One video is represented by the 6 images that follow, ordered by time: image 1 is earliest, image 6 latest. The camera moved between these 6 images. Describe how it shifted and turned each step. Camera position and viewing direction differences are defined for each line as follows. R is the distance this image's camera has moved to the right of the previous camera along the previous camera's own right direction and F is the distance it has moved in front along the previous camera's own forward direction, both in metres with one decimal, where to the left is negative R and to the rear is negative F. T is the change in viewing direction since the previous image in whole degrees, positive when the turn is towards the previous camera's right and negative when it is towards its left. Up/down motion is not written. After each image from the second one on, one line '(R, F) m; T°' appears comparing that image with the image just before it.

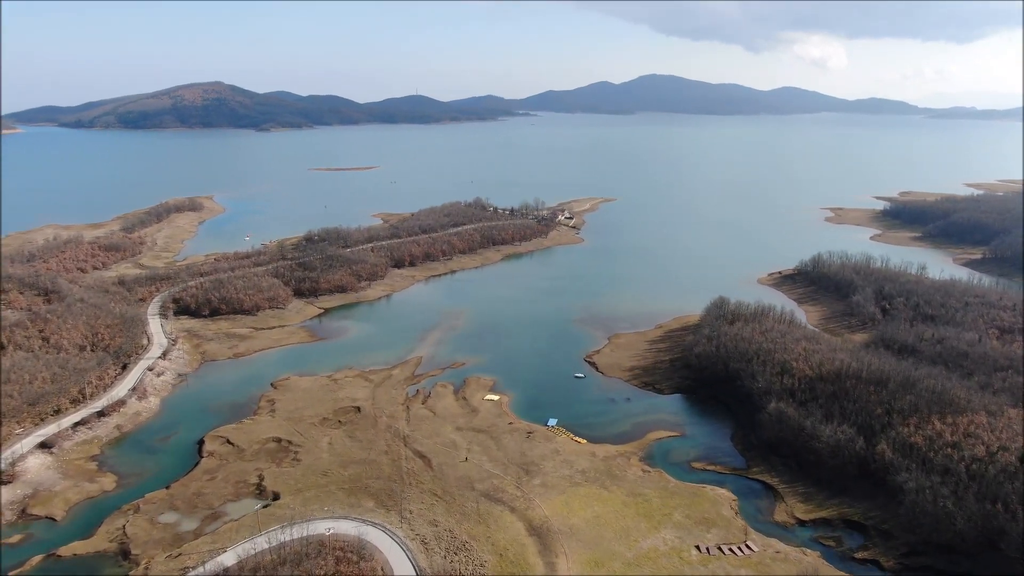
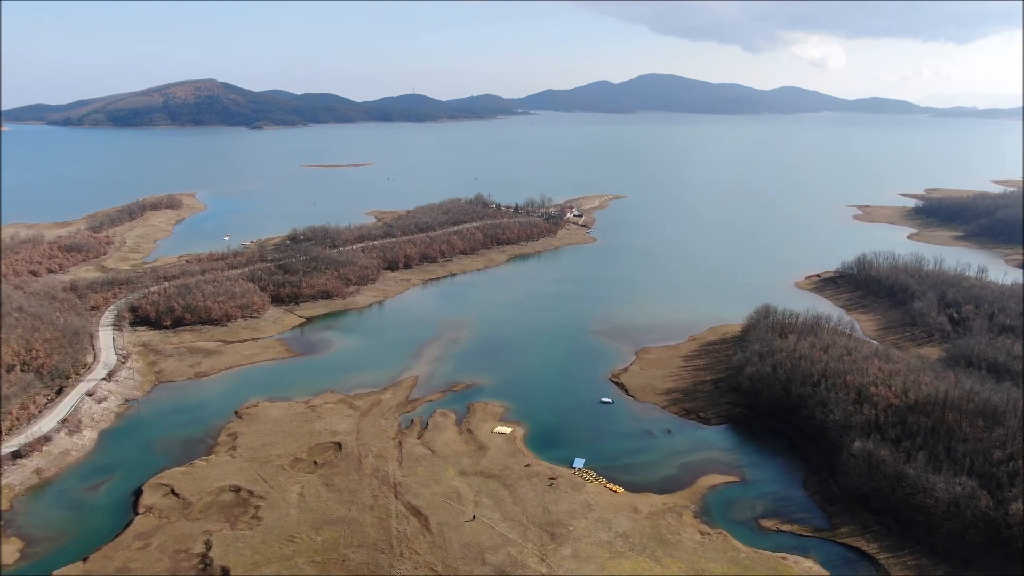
(-0.4, +4.0) m; 0°
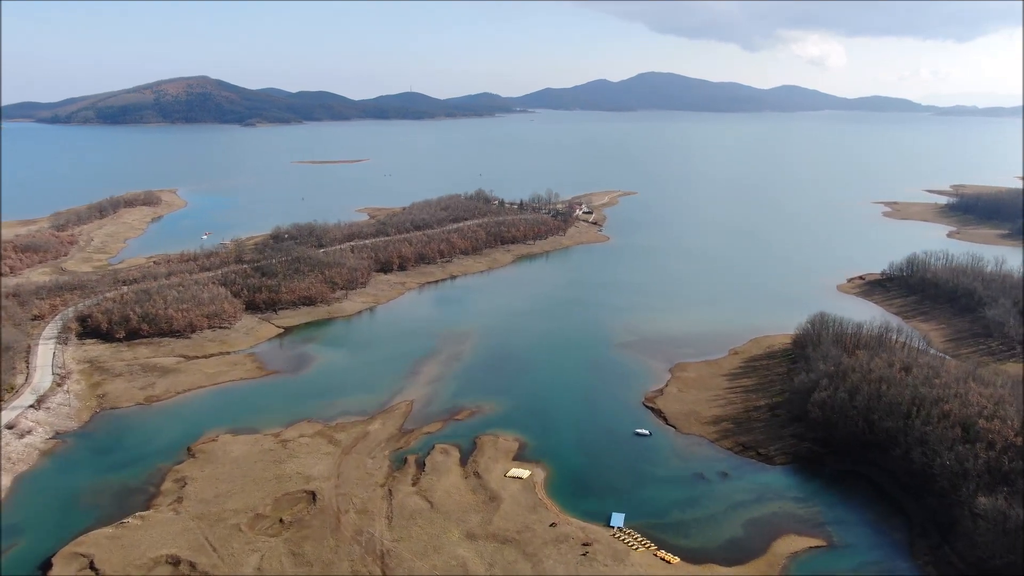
(-0.4, +3.6) m; 0°
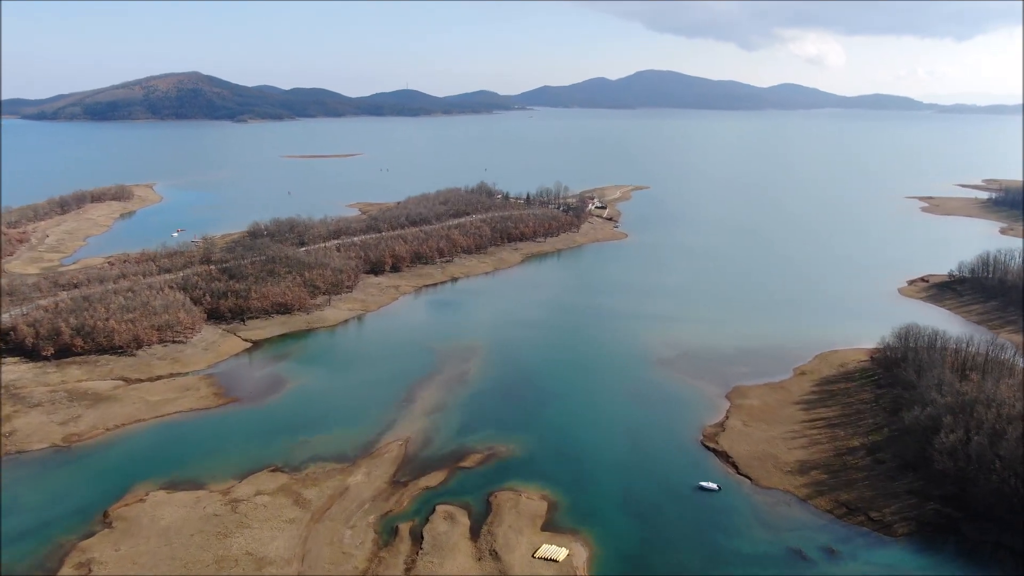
(-0.5, +4.0) m; 0°
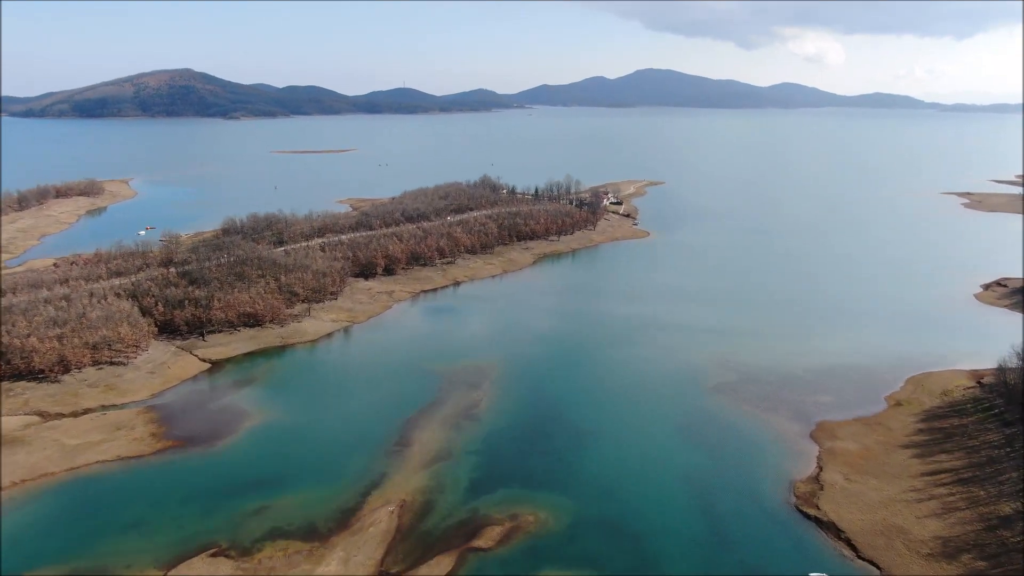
(-0.4, +3.6) m; 0°
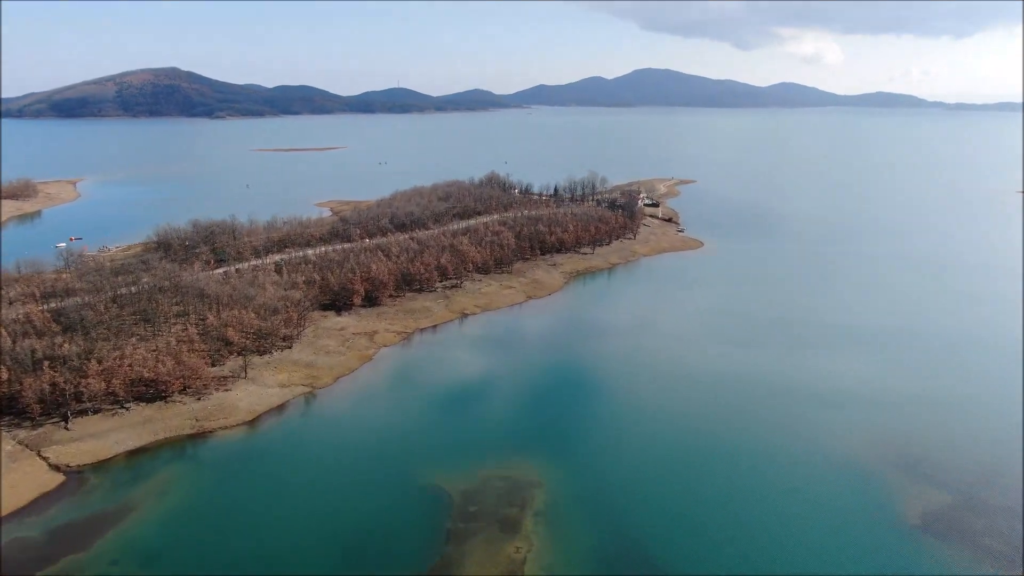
(-0.7, +6.3) m; 0°
